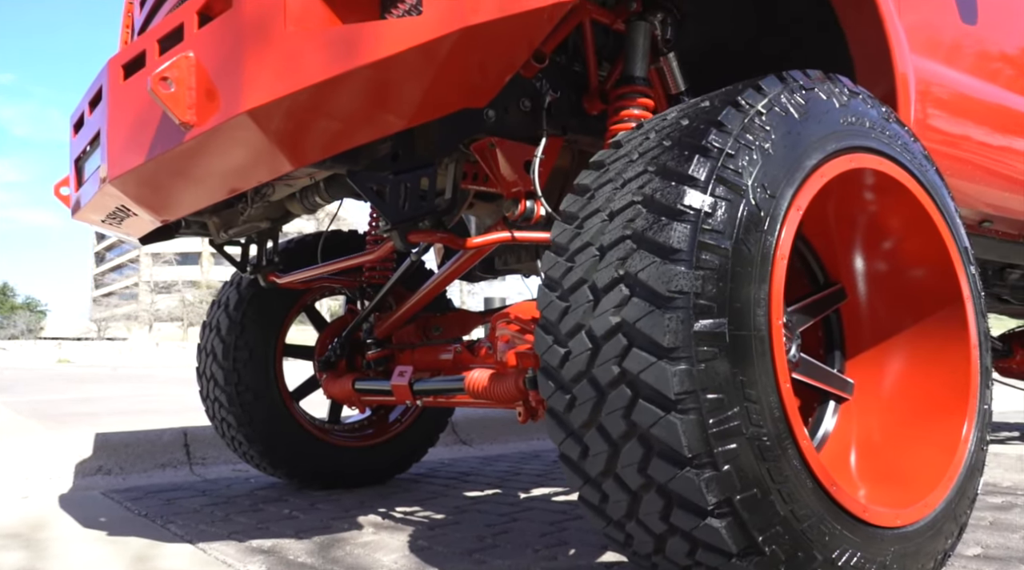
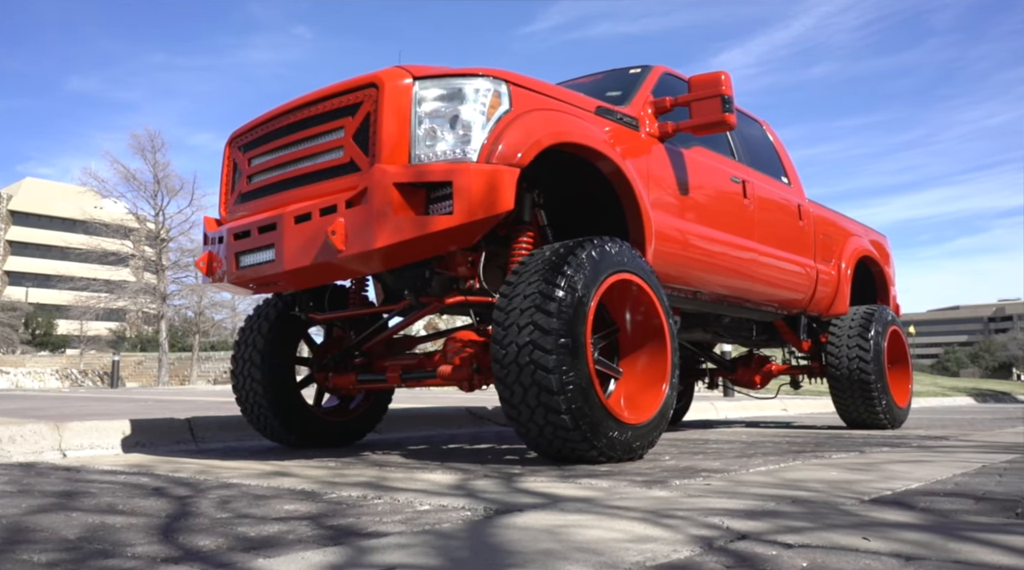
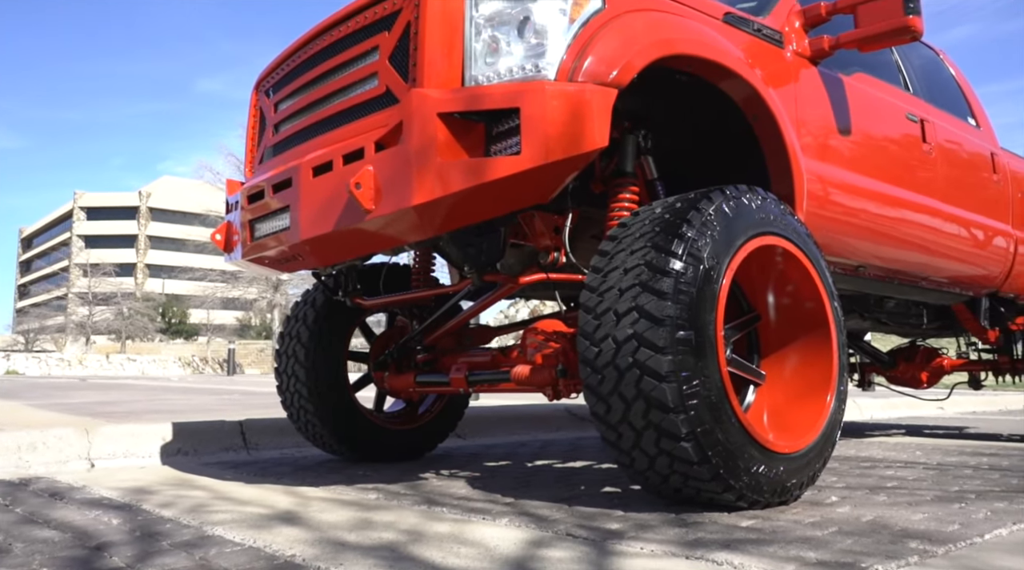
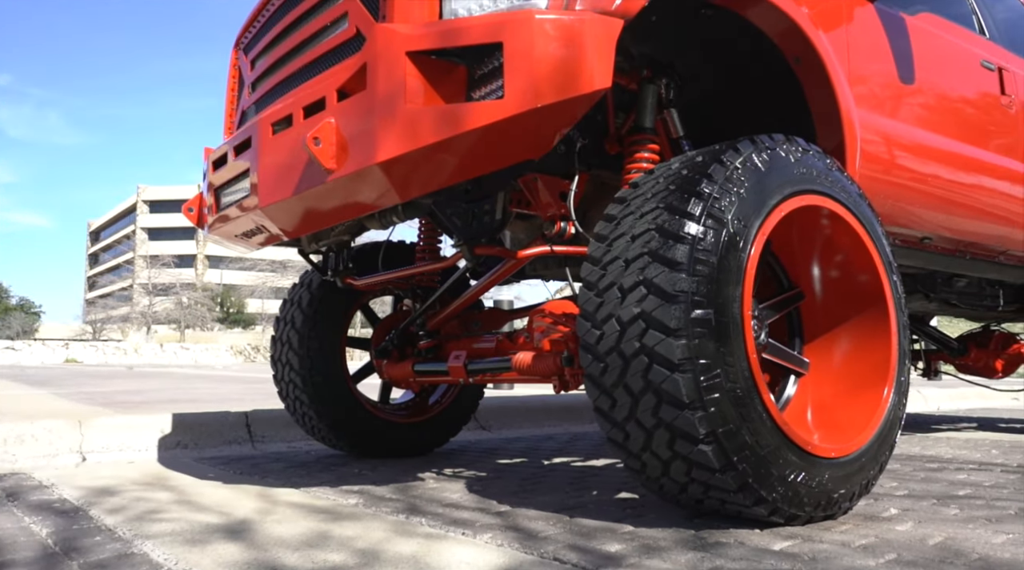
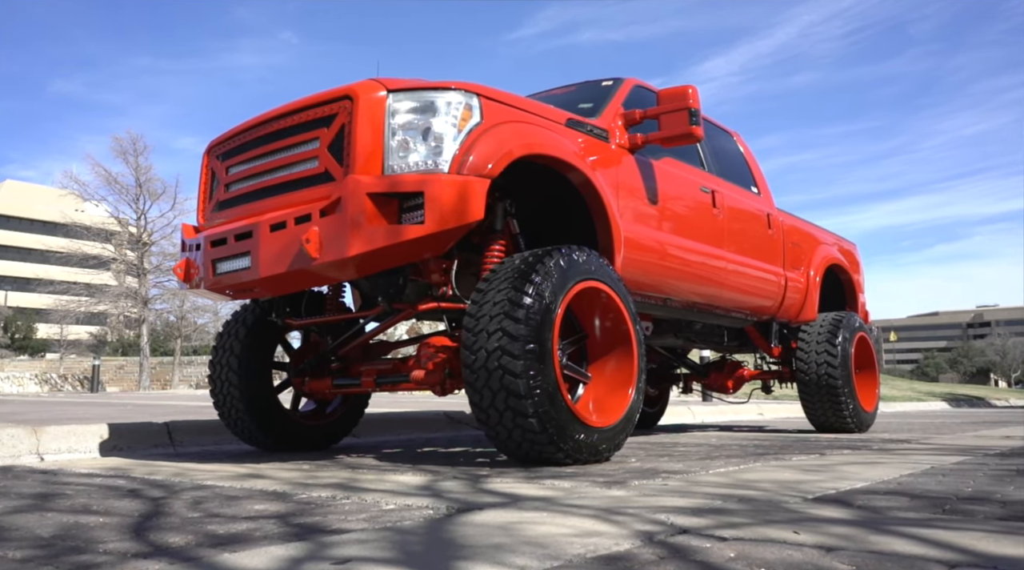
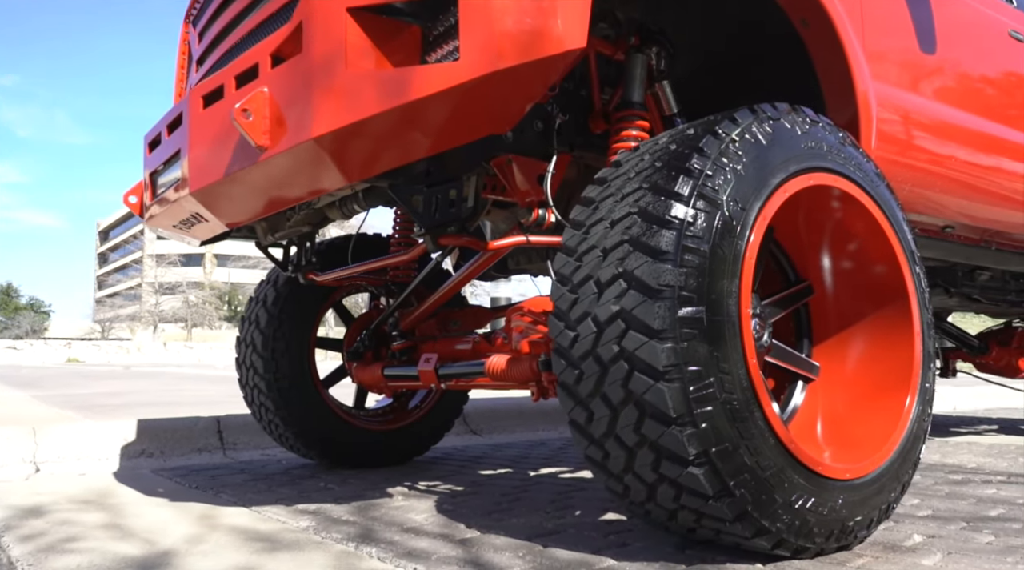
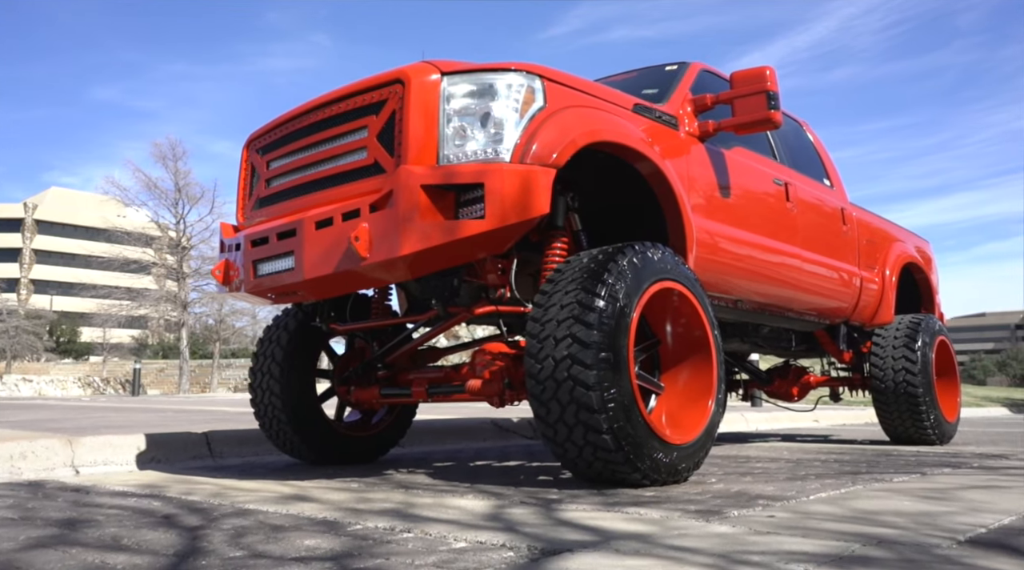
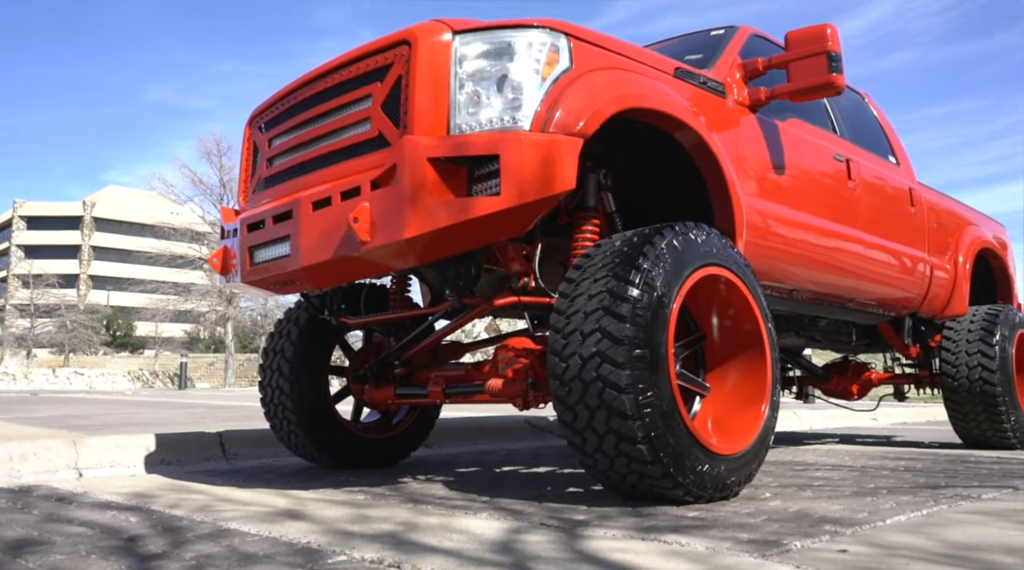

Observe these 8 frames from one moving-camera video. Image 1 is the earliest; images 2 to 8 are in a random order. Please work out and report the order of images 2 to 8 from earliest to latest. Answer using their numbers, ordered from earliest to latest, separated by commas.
6, 4, 3, 8, 7, 2, 5
